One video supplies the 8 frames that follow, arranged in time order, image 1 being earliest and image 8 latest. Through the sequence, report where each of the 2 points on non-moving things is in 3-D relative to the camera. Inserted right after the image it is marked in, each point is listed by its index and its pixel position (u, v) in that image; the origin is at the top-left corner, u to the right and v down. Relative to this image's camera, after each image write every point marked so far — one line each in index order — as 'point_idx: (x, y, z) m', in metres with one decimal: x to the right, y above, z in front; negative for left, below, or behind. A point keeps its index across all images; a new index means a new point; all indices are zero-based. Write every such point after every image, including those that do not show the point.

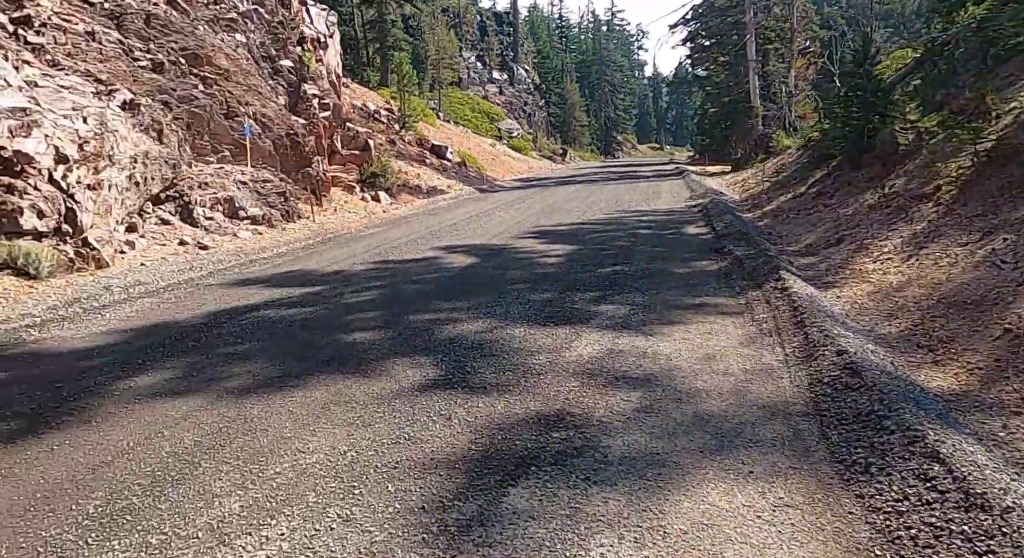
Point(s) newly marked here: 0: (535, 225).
0: (+0.4, +0.9, +14.2) m
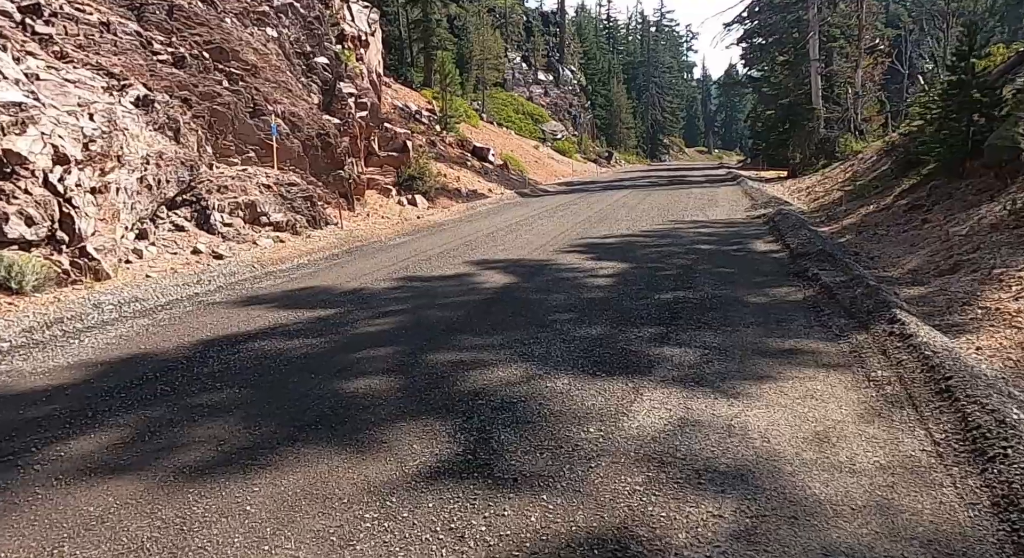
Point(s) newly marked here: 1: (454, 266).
0: (+1.0, +0.6, +12.8) m
1: (-0.7, +0.2, +10.7) m
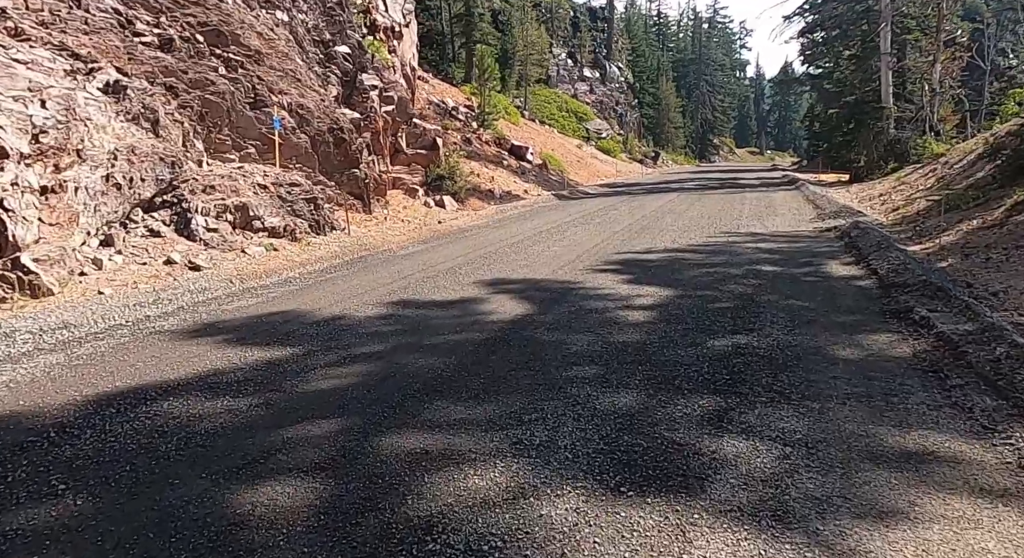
0: (+1.4, +0.3, +10.9) m
1: (-0.5, -0.1, +8.9) m
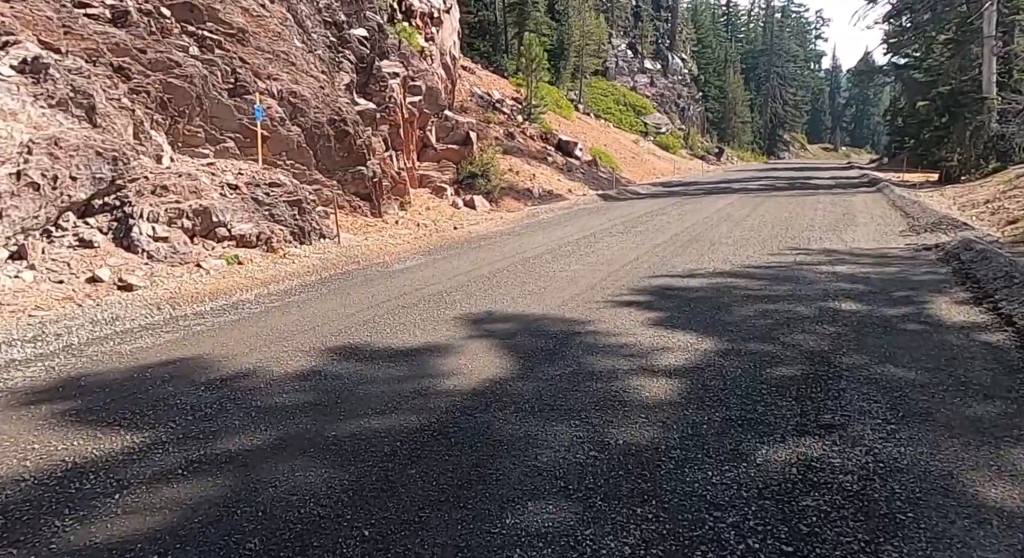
0: (+1.5, 0.0, +8.7) m
1: (-0.6, -0.4, +6.8) m
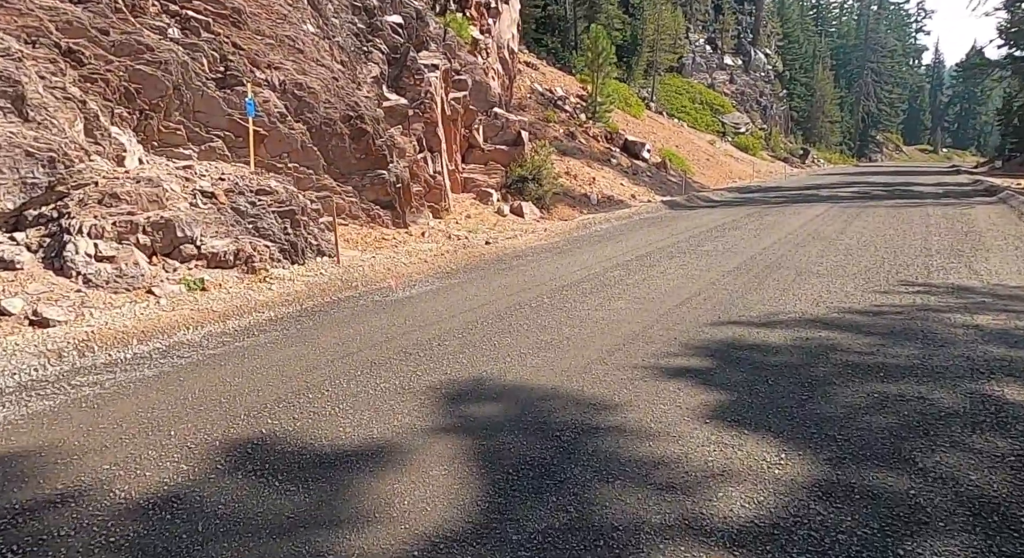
0: (+1.6, -0.3, +6.4) m
1: (-0.6, -0.7, +4.8) m
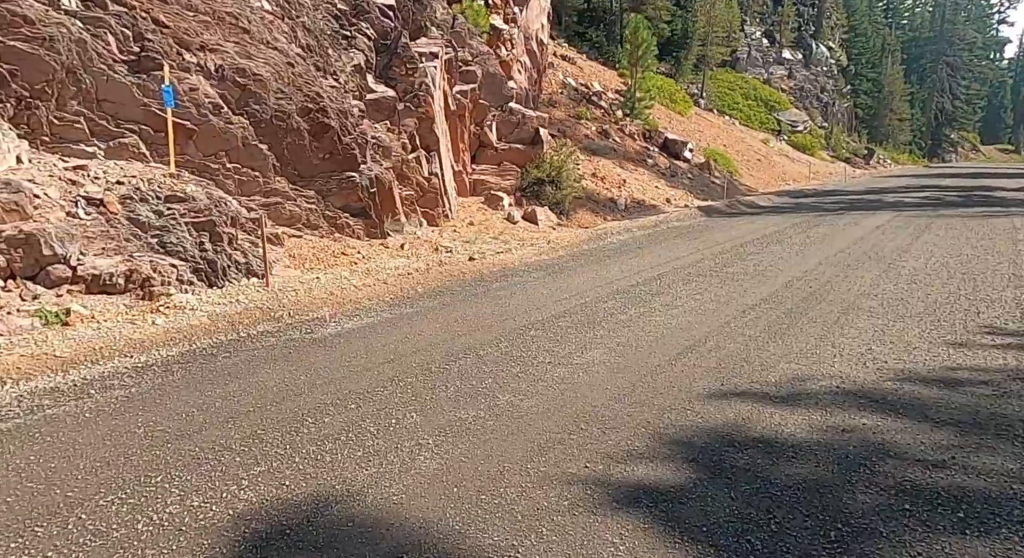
0: (+1.1, -0.6, +4.5) m
1: (-1.2, -1.0, +2.9) m
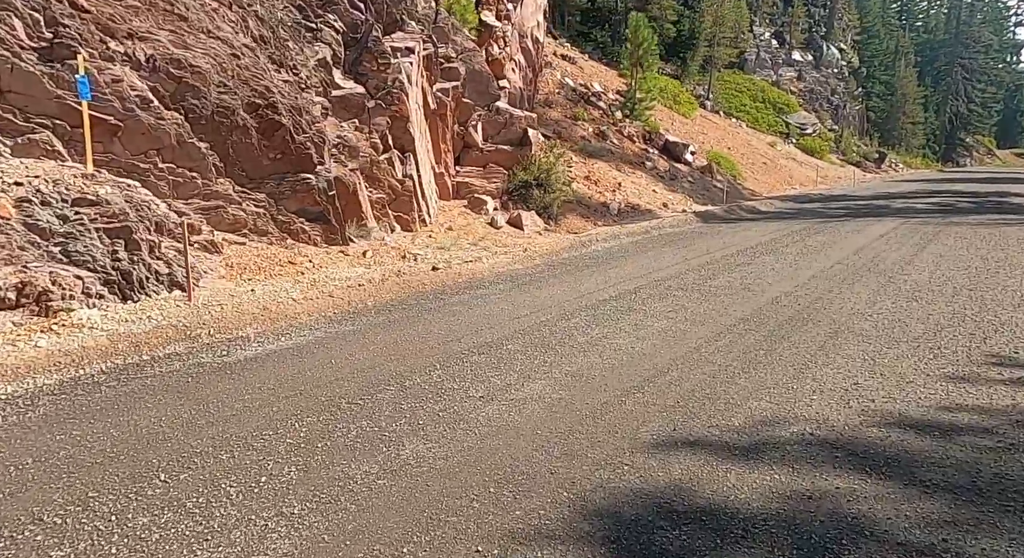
0: (+0.6, -0.8, +3.7) m
1: (-1.7, -1.1, +2.2) m
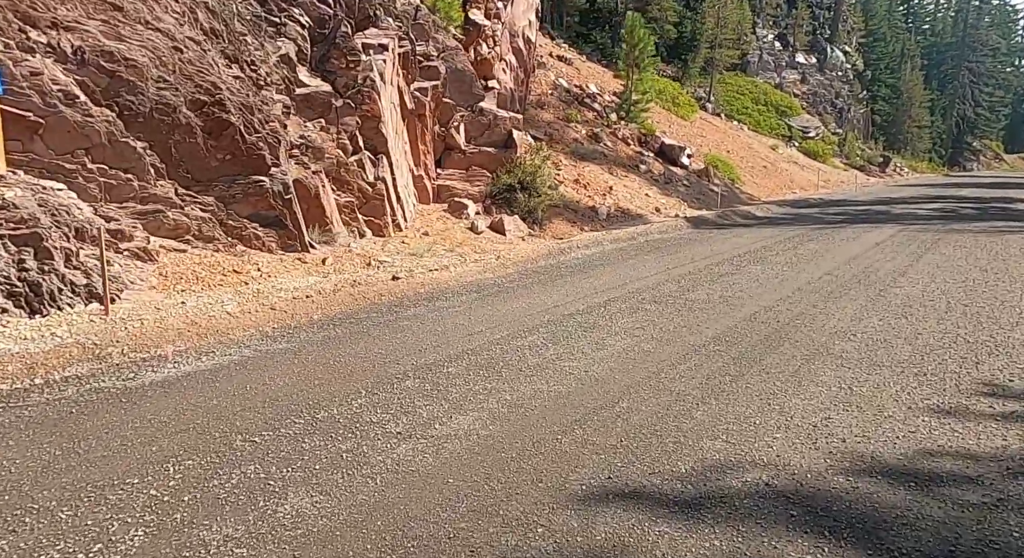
0: (+0.2, -0.8, +3.1) m
1: (-2.1, -1.1, +1.6) m
